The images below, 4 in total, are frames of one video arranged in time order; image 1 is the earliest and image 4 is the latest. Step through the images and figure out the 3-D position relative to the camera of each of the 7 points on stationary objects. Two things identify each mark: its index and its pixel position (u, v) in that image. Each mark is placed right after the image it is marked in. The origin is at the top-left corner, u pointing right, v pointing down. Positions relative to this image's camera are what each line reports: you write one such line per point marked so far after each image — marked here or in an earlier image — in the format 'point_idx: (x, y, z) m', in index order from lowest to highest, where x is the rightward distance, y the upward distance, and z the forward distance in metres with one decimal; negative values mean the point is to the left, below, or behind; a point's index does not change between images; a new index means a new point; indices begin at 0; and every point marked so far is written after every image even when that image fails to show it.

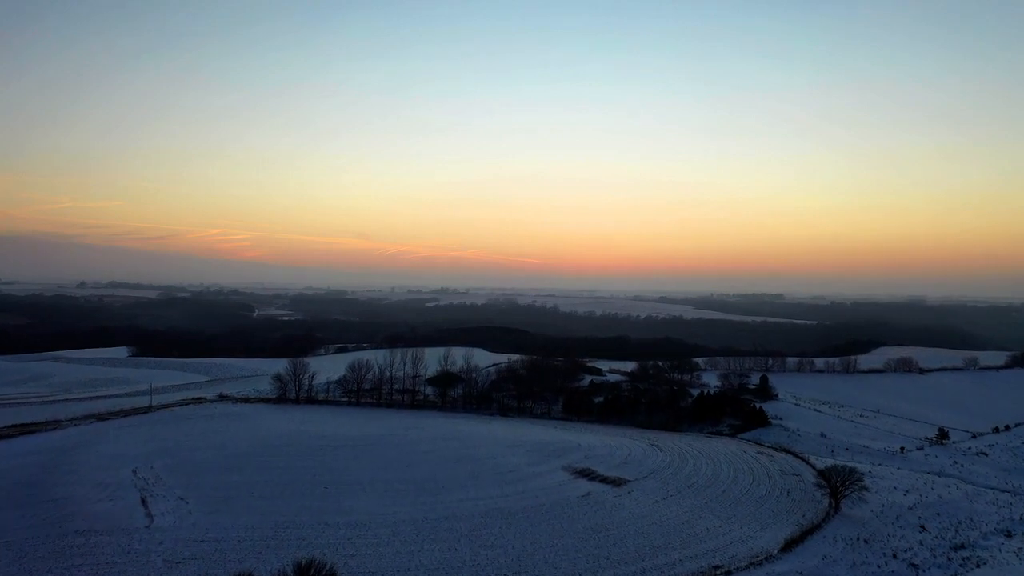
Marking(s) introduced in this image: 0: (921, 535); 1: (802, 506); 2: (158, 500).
0: (+12.7, -7.7, +17.9) m
1: (+9.8, -7.4, +19.5) m
2: (-10.7, -6.4, +17.3) m
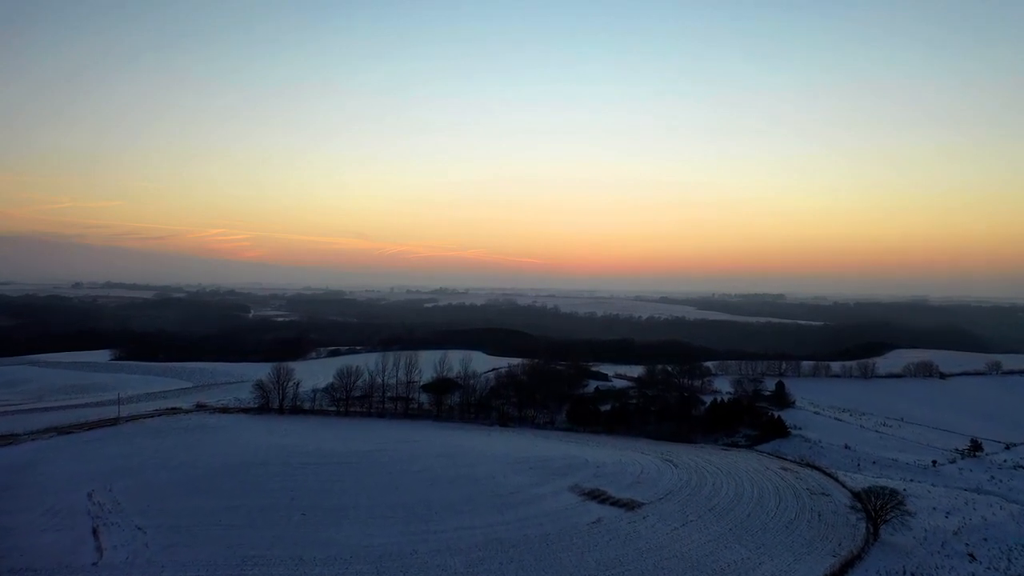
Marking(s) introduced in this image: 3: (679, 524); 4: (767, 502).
0: (+12.8, -7.7, +15.9) m
1: (+9.8, -7.4, +17.4) m
2: (-10.6, -6.4, +15.3) m
3: (+5.0, -7.0, +17.0) m
4: (+8.5, -7.1, +19.1) m
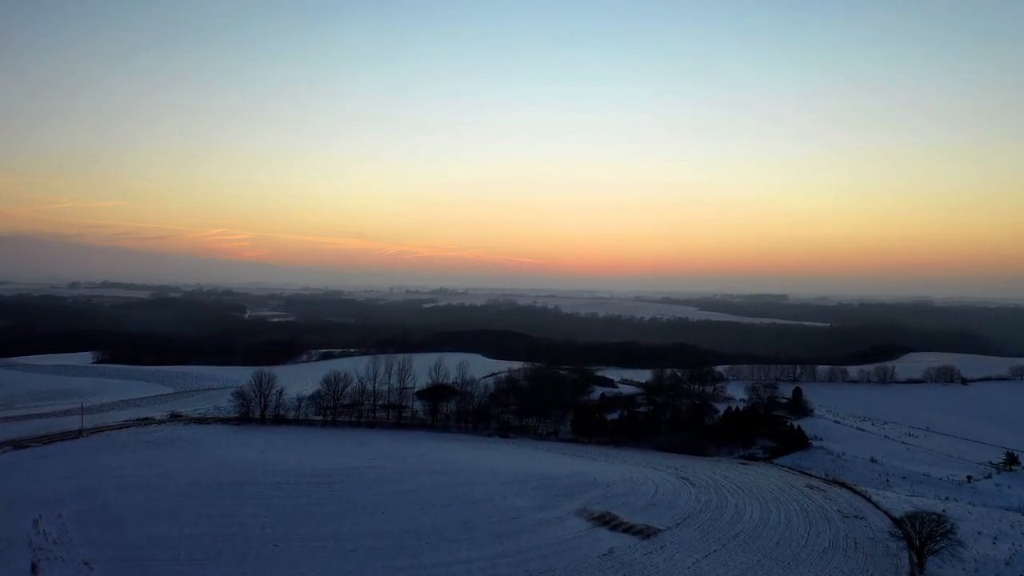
0: (+12.8, -7.7, +13.9) m
1: (+9.9, -7.5, +15.5) m
2: (-10.6, -6.4, +13.3) m
3: (+5.0, -7.0, +15.1) m
4: (+8.5, -7.1, +17.2) m
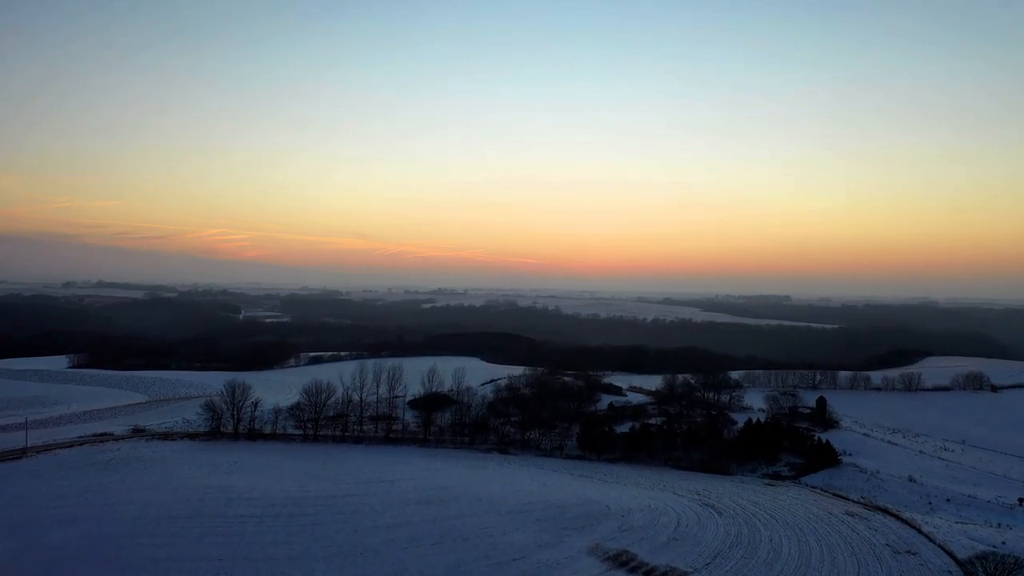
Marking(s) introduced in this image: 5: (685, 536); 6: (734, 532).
0: (+12.8, -7.8, +11.5) m
1: (+9.9, -7.5, +13.1) m
2: (-10.6, -6.4, +10.9) m
3: (+5.0, -7.0, +12.7) m
4: (+8.5, -7.2, +14.8) m
5: (+4.7, -6.7, +15.7) m
6: (+6.3, -6.9, +16.3) m
